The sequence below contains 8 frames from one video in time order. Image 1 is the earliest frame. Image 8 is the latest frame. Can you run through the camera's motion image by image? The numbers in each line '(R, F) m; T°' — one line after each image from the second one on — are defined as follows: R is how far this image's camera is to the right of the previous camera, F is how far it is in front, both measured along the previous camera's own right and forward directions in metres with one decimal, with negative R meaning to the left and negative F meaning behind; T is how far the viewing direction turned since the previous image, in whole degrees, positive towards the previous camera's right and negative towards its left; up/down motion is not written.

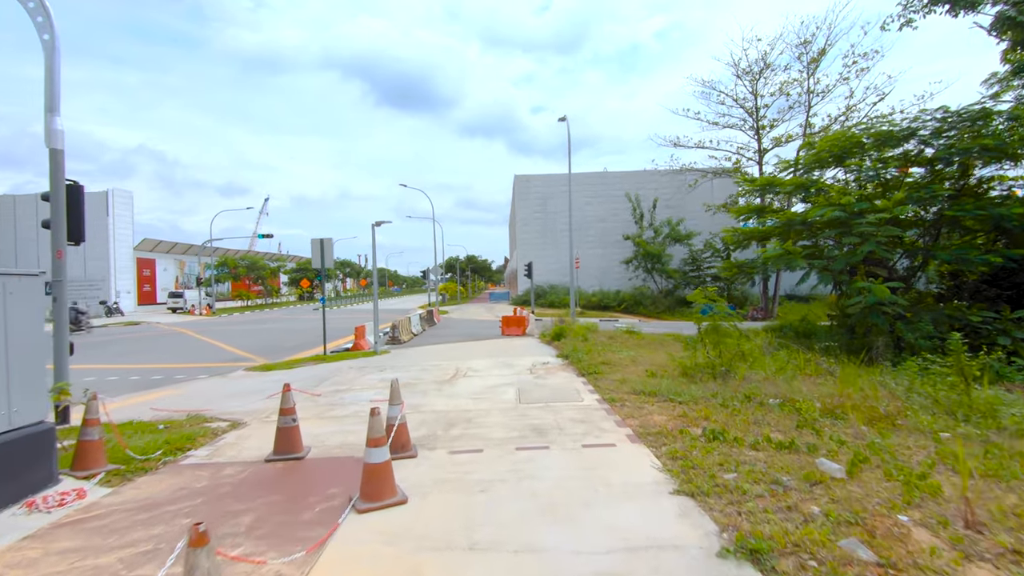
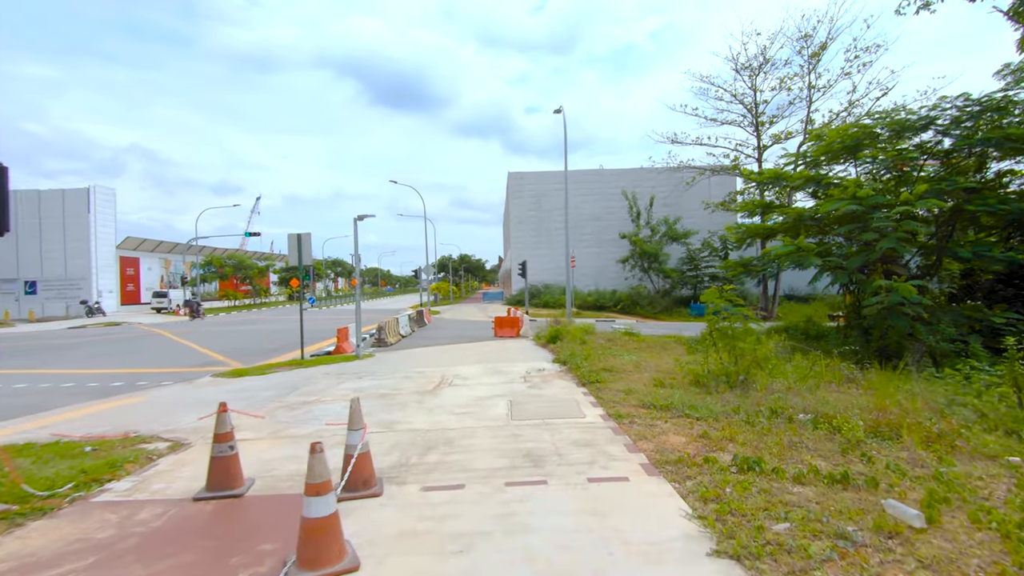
(0.0, +1.1) m; +1°
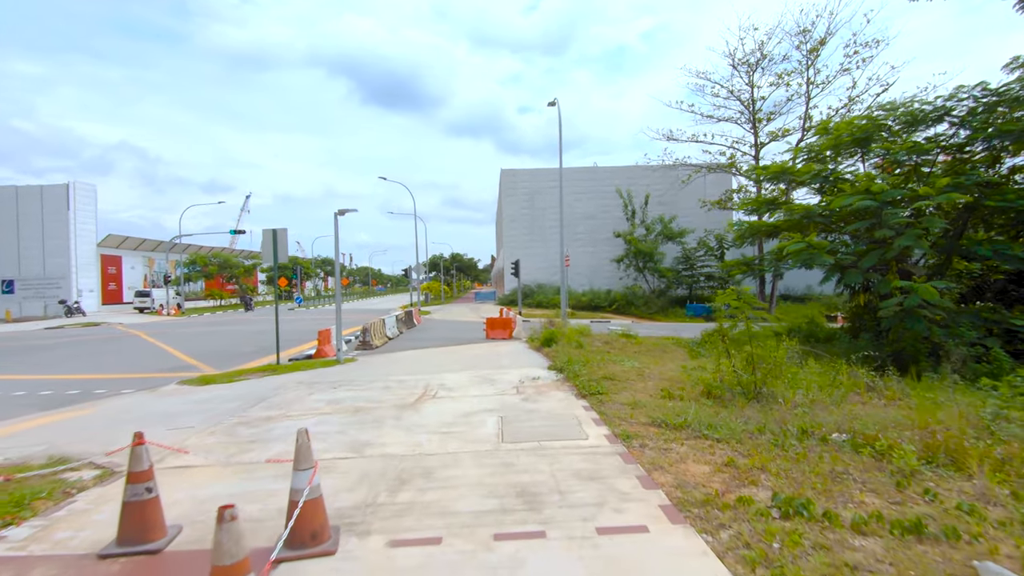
(0.0, +0.9) m; +1°
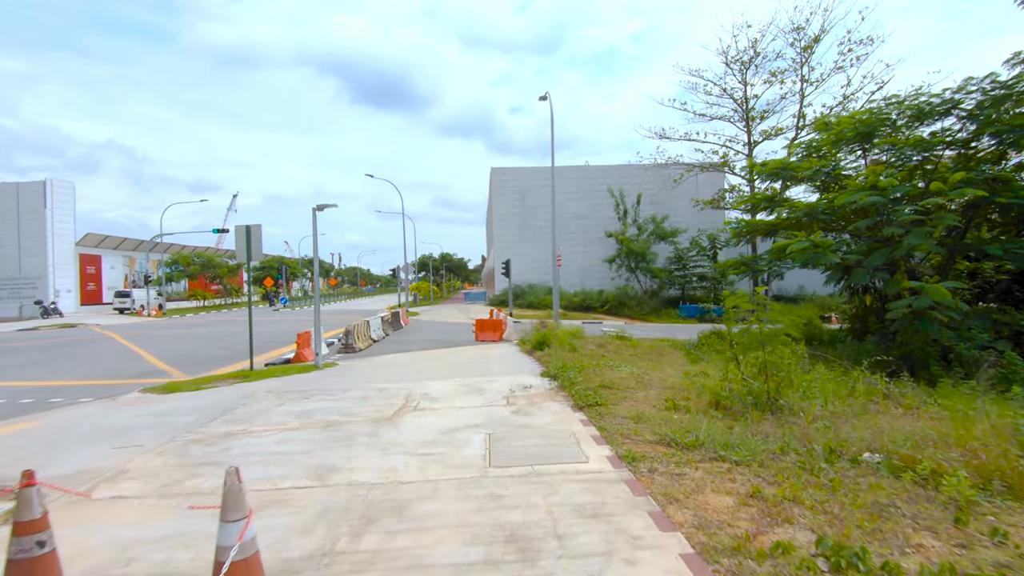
(0.0, +0.7) m; +1°
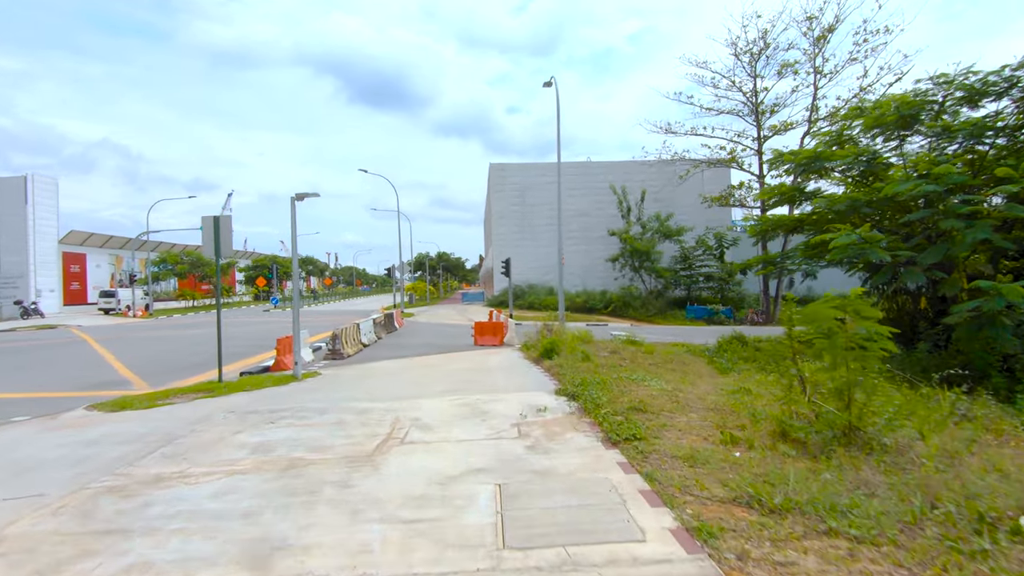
(-0.2, +1.5) m; 0°
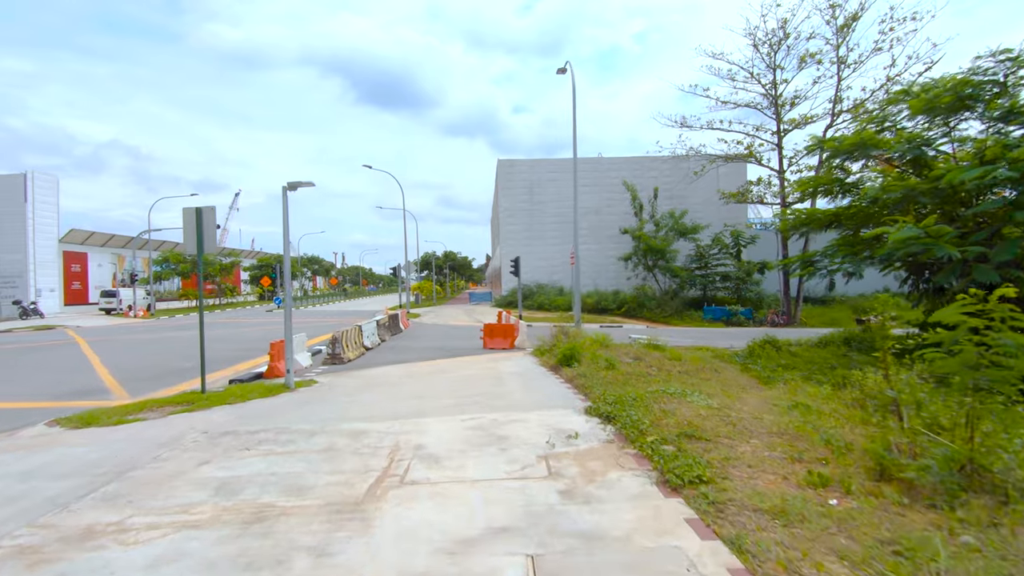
(-0.2, +1.2) m; -1°
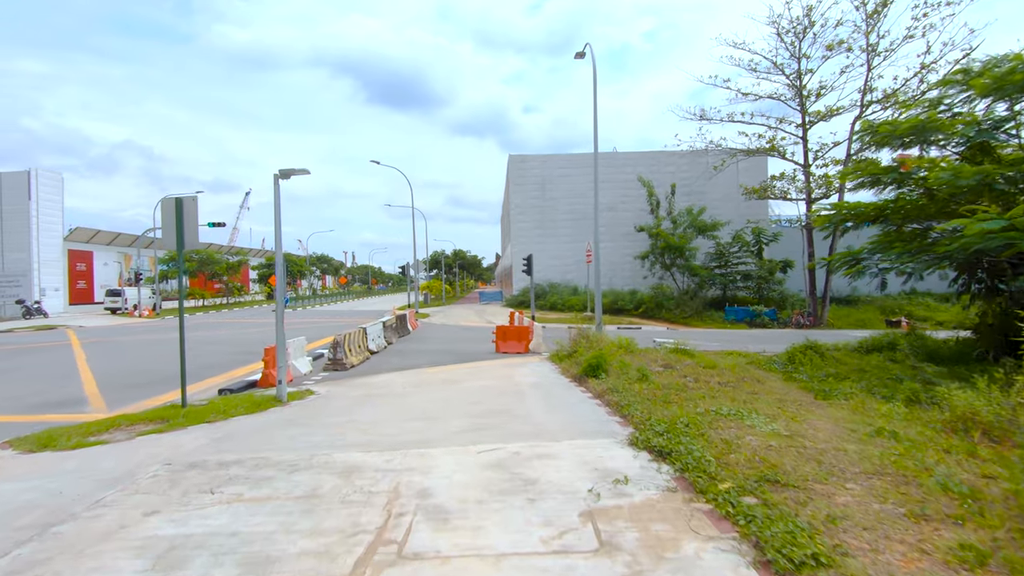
(-0.2, +1.2) m; -1°
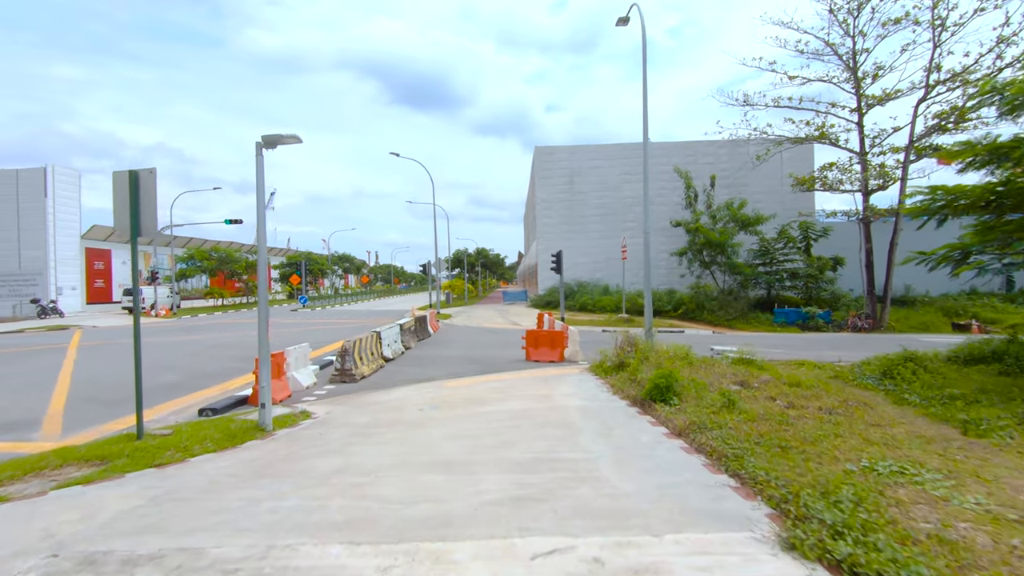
(-0.3, +2.1) m; -2°
